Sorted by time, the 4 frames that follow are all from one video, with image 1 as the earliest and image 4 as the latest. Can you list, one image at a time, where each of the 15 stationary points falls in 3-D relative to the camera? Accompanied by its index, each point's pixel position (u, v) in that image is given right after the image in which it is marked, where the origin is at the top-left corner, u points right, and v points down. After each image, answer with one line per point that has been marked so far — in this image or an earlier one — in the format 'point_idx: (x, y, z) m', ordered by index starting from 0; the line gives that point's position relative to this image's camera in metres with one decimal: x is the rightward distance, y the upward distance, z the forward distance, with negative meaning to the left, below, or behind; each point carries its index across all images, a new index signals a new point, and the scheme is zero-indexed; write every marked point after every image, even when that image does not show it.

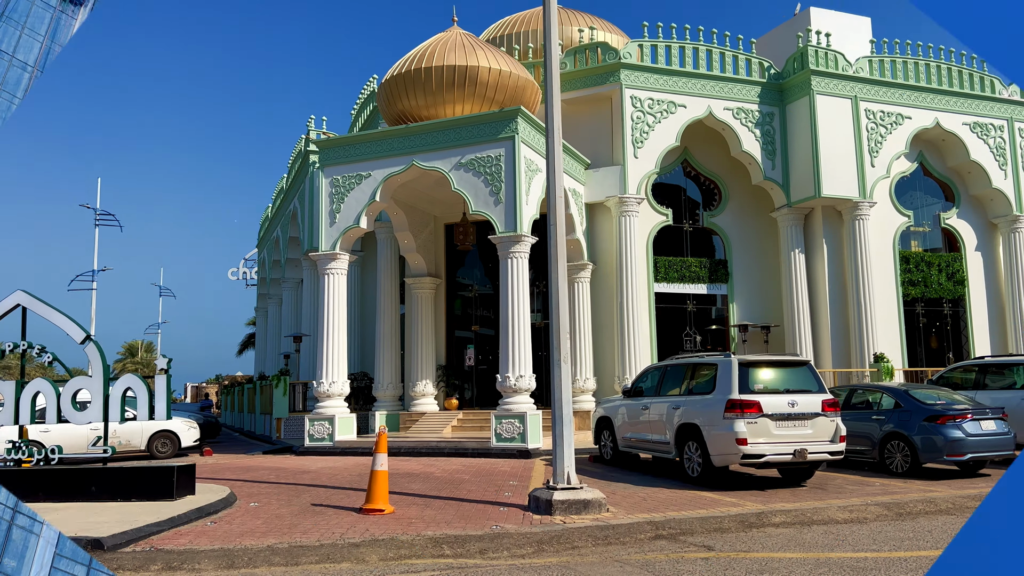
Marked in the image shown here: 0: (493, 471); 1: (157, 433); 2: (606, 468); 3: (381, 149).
0: (-0.3, -2.7, +11.7) m
1: (-7.1, -2.9, +16.0) m
2: (+1.4, -2.8, +12.2) m
3: (-2.6, +2.7, +15.7) m
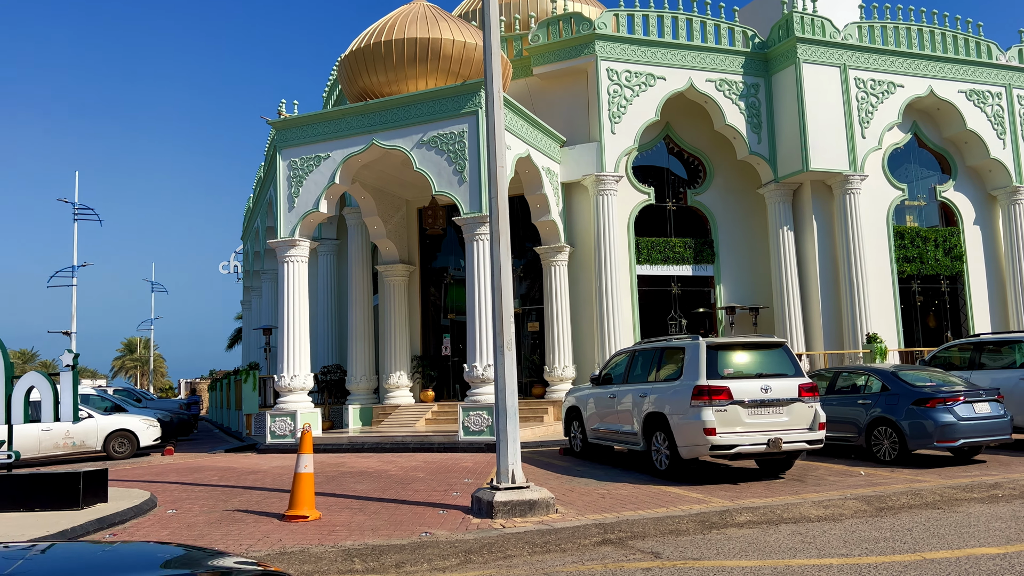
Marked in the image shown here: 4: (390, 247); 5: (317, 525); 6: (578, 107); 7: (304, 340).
0: (-0.8, -2.5, +10.9) m
1: (-7.6, -2.8, +15.2) m
2: (+0.9, -2.5, +11.4) m
3: (-3.2, +2.9, +14.8) m
4: (-2.8, +0.9, +18.1) m
5: (-1.7, -2.1, +7.1) m
6: (+1.5, +4.0, +17.5) m
7: (-3.8, -1.0, +14.8) m
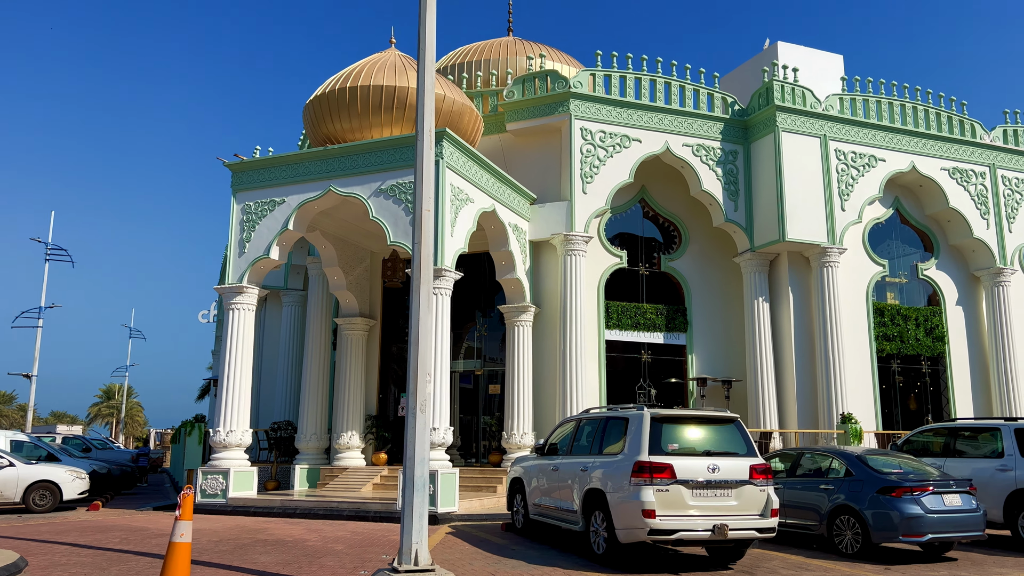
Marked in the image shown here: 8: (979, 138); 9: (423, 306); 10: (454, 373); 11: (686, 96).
0: (-1.7, -3.1, +10.0) m
1: (-8.5, -3.5, +14.2) m
2: (0.0, -3.3, +10.5) m
3: (-3.8, +2.0, +14.3) m
4: (-3.5, -0.2, +17.4) m
5: (-2.5, -2.5, +6.2) m
6: (+0.8, +2.6, +17.1) m
7: (-4.7, -1.8, +14.0) m
8: (+11.3, +3.6, +19.4) m
9: (-0.8, -0.2, +7.3) m
10: (-1.3, -1.9, +17.8) m
11: (+3.9, +4.3, +17.8) m
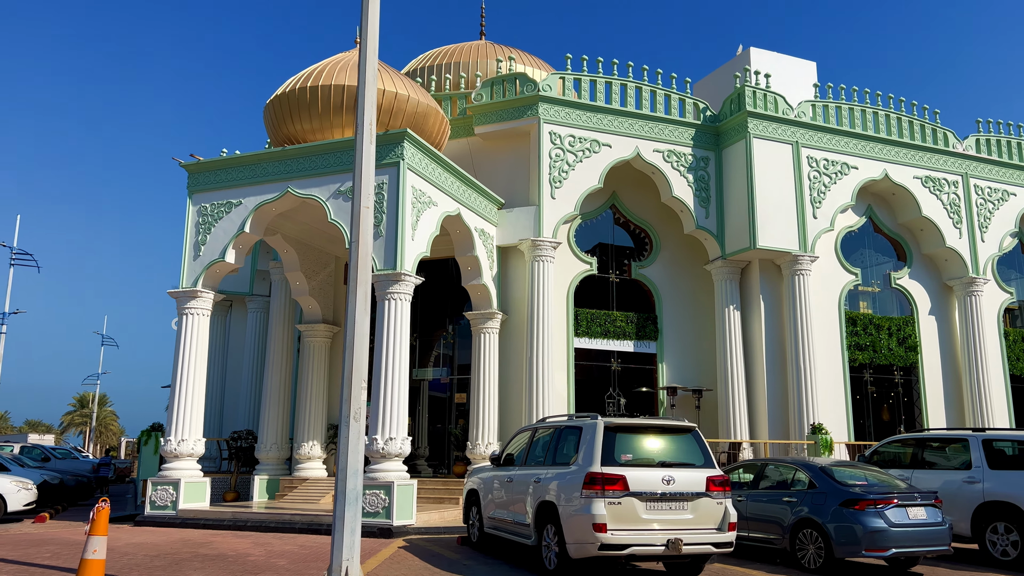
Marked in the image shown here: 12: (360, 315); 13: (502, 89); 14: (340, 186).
0: (-2.2, -3.2, +9.5) m
1: (-9.1, -3.5, +13.7) m
2: (-0.5, -3.3, +10.1) m
3: (-4.5, +2.0, +13.9) m
4: (-4.2, -0.4, +17.0) m
5: (-3.0, -2.4, +5.8) m
6: (+0.2, +2.5, +16.8) m
7: (-5.3, -1.9, +13.5) m
8: (+10.6, +3.4, +19.3) m
9: (-1.3, -0.2, +6.9) m
10: (-2.0, -2.0, +17.4) m
11: (+3.2, +4.1, +17.5) m
12: (-1.3, -0.2, +6.9) m
13: (-0.2, +4.2, +17.0) m
14: (-2.8, +1.7, +13.2) m
